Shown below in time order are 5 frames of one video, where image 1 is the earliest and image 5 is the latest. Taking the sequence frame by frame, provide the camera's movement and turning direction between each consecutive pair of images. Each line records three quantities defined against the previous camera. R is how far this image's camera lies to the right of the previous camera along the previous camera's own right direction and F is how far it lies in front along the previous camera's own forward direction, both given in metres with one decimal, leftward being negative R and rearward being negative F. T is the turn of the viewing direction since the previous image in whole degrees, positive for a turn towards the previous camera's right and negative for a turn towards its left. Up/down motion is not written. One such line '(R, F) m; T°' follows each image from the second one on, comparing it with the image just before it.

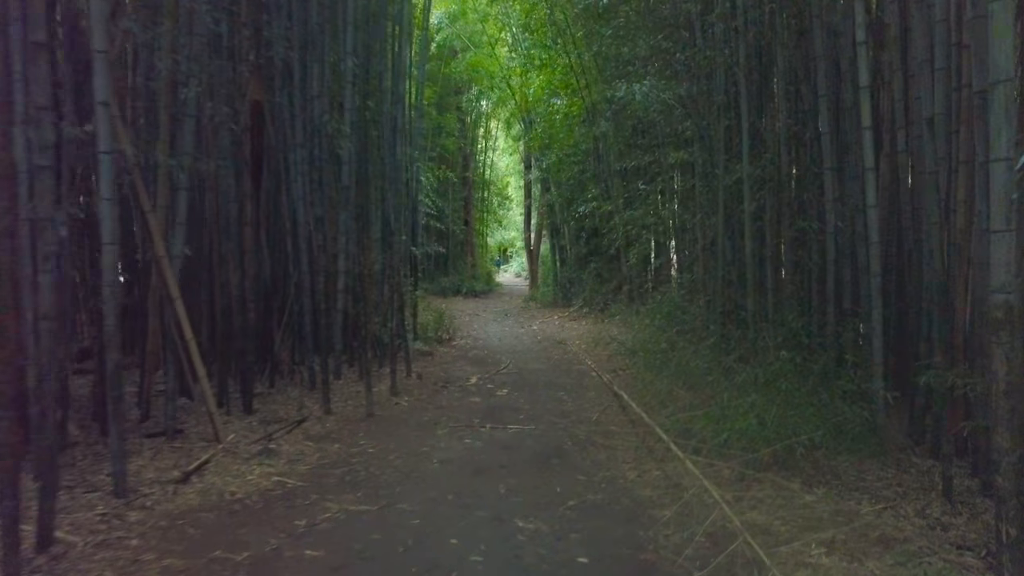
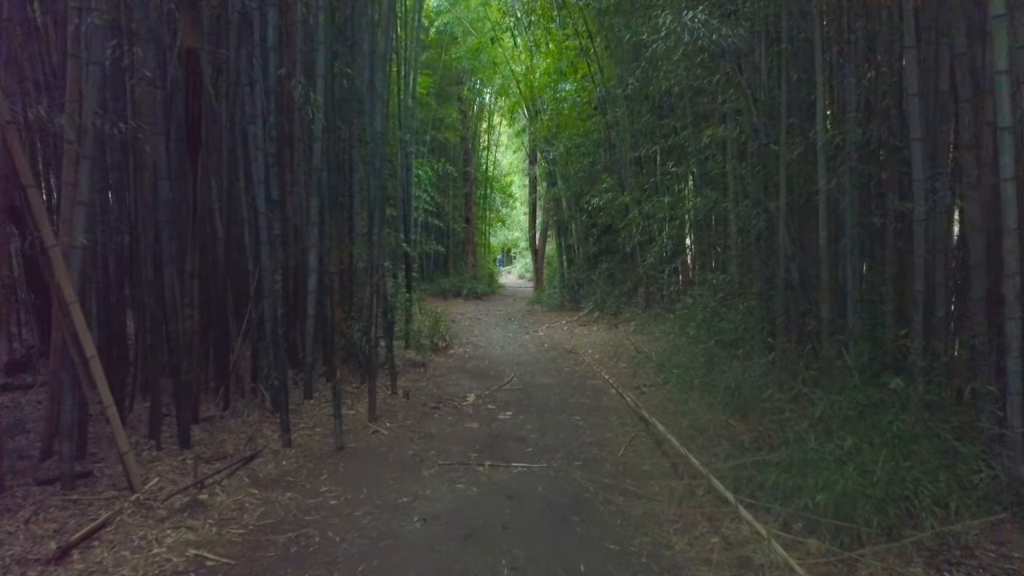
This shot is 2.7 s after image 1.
(0.0, +1.0) m; 0°
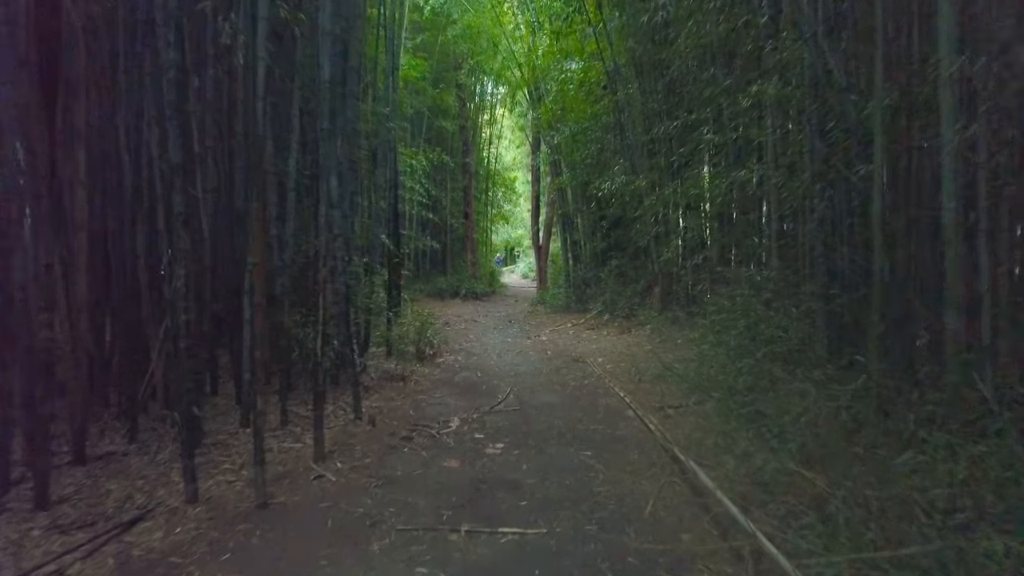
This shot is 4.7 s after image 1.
(+0.1, +1.1) m; 0°
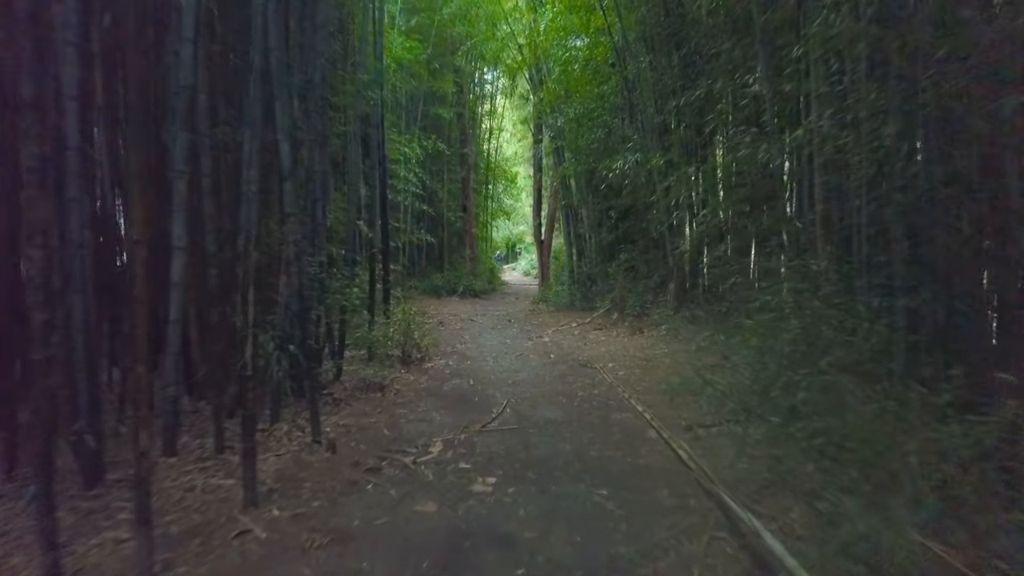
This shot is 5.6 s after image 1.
(0.0, +0.8) m; 0°
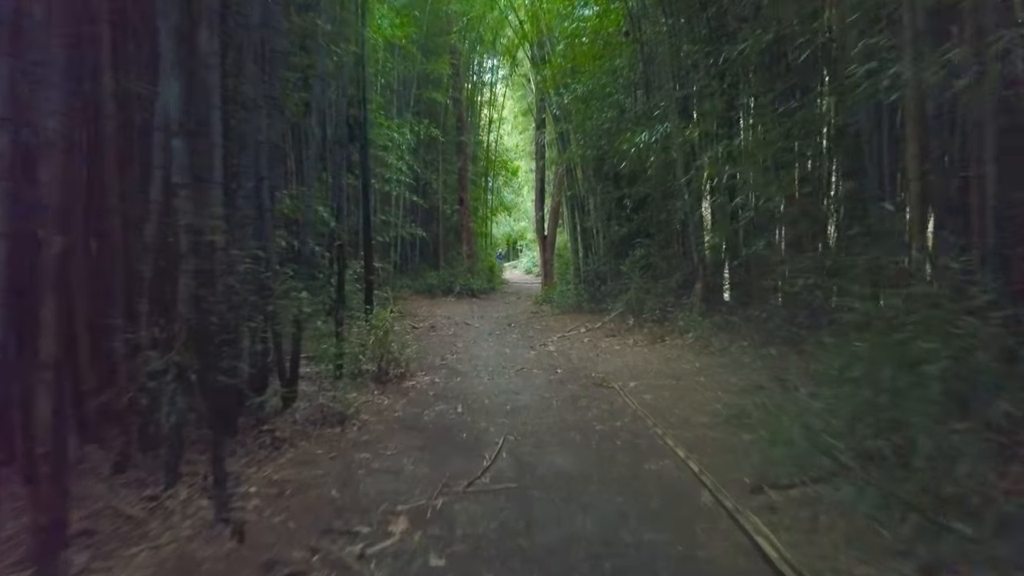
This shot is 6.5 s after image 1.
(0.0, +1.1) m; 0°
